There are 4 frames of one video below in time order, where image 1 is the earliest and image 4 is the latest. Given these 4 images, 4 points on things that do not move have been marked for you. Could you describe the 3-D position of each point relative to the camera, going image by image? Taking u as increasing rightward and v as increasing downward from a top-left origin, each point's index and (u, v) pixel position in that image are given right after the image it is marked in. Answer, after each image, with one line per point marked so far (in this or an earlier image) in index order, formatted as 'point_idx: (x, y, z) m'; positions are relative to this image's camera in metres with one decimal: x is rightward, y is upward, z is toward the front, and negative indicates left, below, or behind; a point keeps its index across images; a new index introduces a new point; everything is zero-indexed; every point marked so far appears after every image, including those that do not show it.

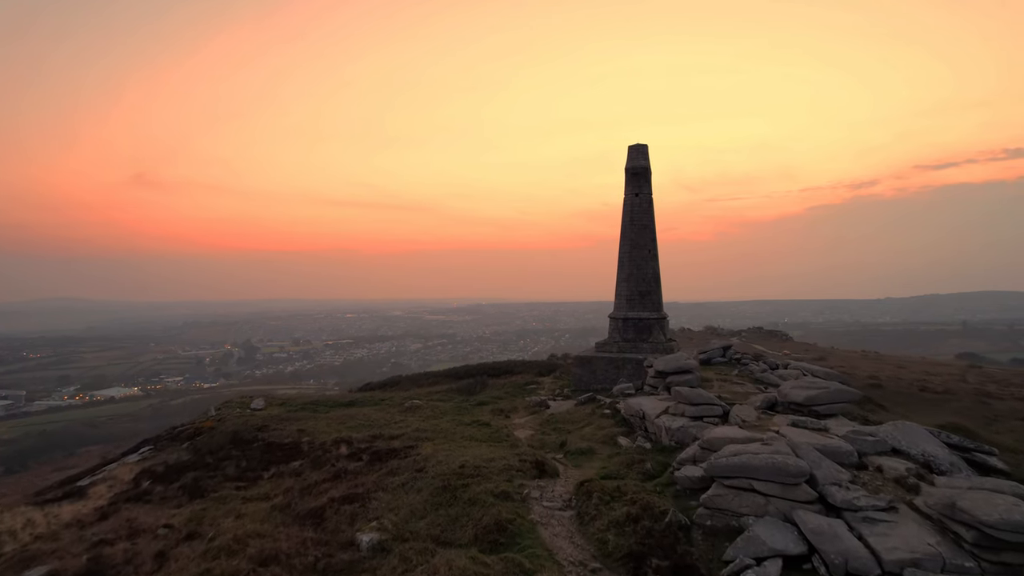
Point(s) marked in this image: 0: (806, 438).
0: (+4.8, -2.4, +8.1) m
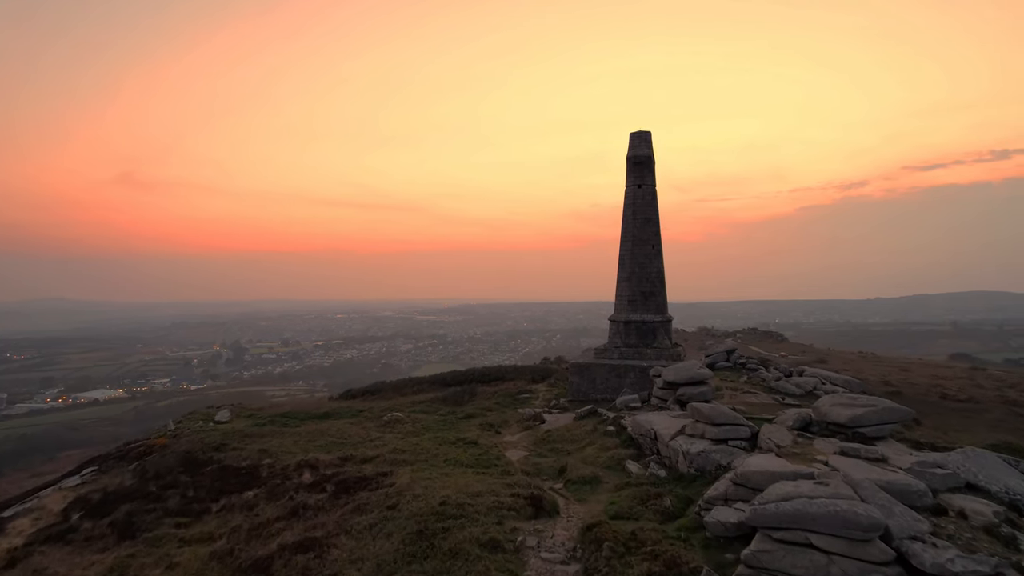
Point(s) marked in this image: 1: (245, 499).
0: (+4.7, -2.4, +6.6) m
1: (-5.3, -4.2, +9.8) m
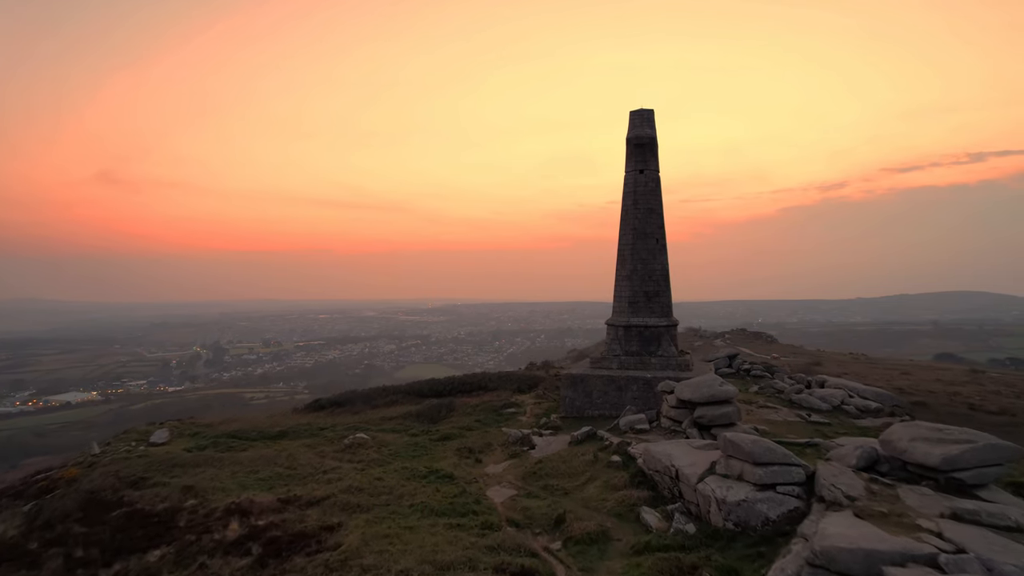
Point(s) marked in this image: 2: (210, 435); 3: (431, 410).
0: (+4.5, -2.4, +4.6) m
1: (-5.5, -4.2, +7.5) m
2: (-9.4, -4.6, +15.4) m
3: (-2.6, -3.9, +16.1) m
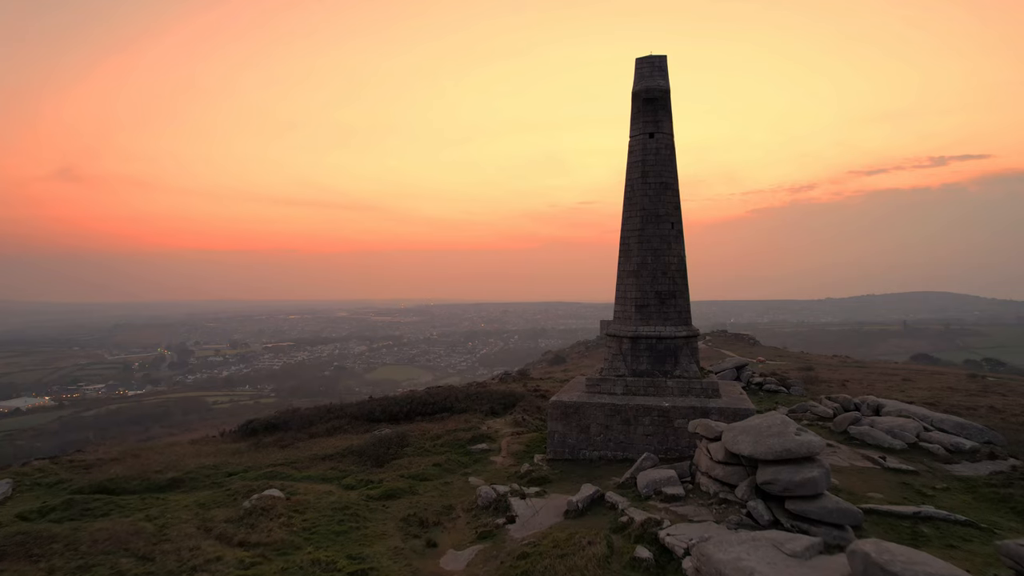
0: (+4.4, -2.4, +1.2) m
1: (-5.8, -4.1, +3.6) m
2: (-10.1, -4.5, +11.3) m
3: (-3.3, -3.9, +12.3) m
